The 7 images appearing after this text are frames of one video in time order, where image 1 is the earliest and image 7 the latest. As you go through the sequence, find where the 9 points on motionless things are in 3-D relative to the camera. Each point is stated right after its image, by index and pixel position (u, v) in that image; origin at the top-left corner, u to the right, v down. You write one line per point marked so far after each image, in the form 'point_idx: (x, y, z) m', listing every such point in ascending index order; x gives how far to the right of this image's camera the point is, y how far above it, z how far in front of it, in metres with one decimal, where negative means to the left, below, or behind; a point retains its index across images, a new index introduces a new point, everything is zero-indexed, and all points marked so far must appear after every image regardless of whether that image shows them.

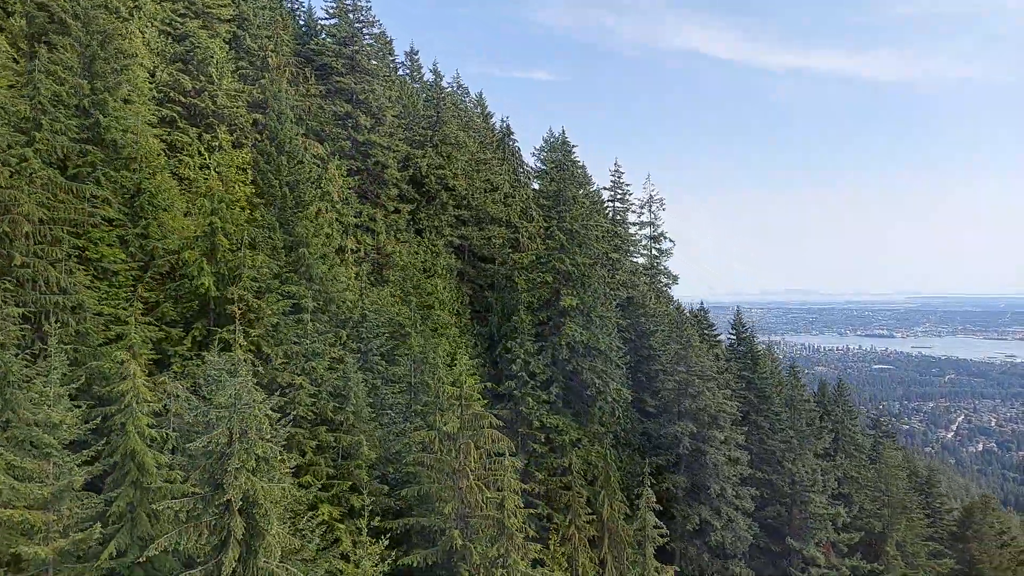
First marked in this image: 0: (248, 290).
0: (-5.6, 0.0, +11.8) m
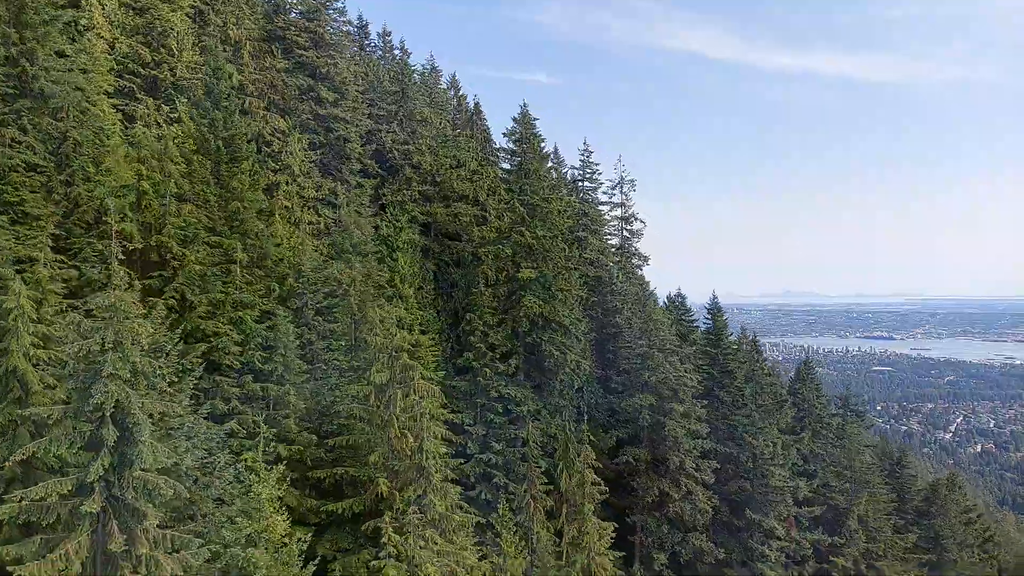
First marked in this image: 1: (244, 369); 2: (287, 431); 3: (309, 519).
0: (-7.1, +1.0, +11.8) m
1: (-5.6, -1.7, +11.7) m
2: (-4.7, -3.0, +11.8) m
3: (-4.3, -4.9, +12.0) m
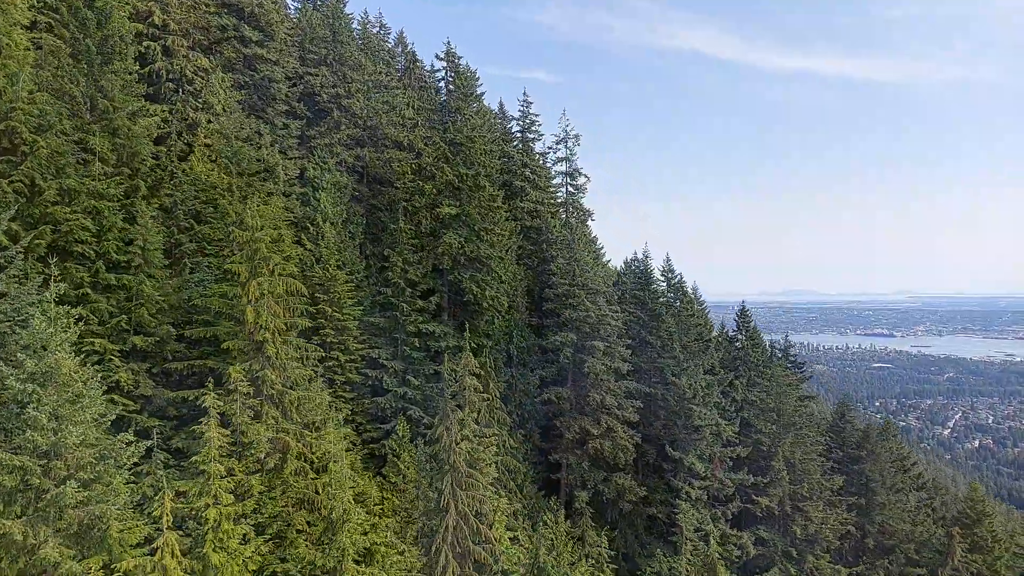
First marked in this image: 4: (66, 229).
0: (-10.1, +3.3, +11.7) m
1: (-8.6, +0.6, +11.7) m
2: (-7.7, -0.7, +11.7) m
3: (-7.3, -2.6, +11.9) m
4: (-8.9, +1.2, +11.2) m
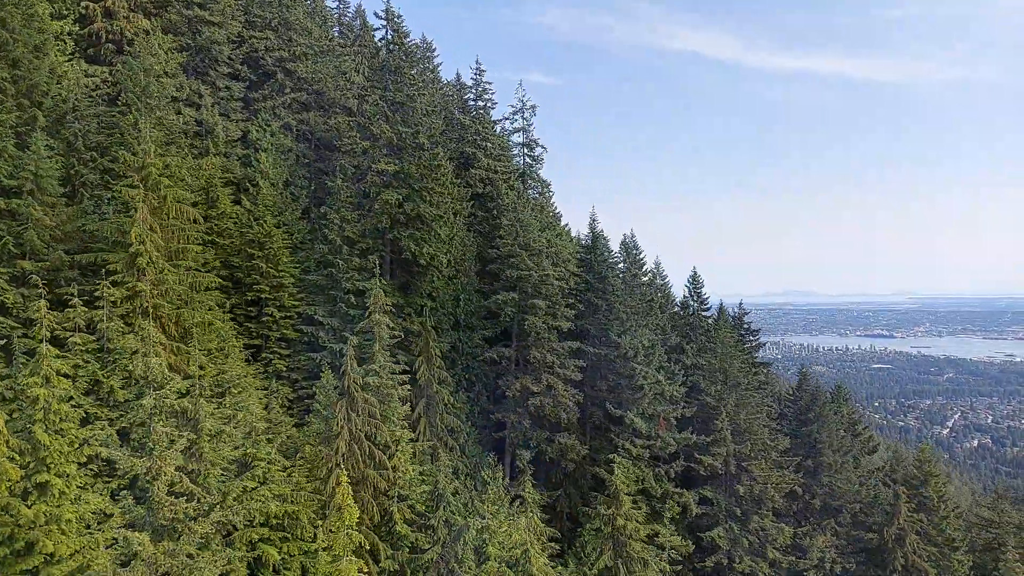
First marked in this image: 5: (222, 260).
0: (-12.4, +4.9, +11.6) m
1: (-10.9, +2.2, +11.6) m
2: (-10.0, +0.9, +11.6) m
3: (-9.6, -1.1, +11.9) m
4: (-11.2, +2.7, +11.1) m
5: (-10.3, +1.0, +19.9) m
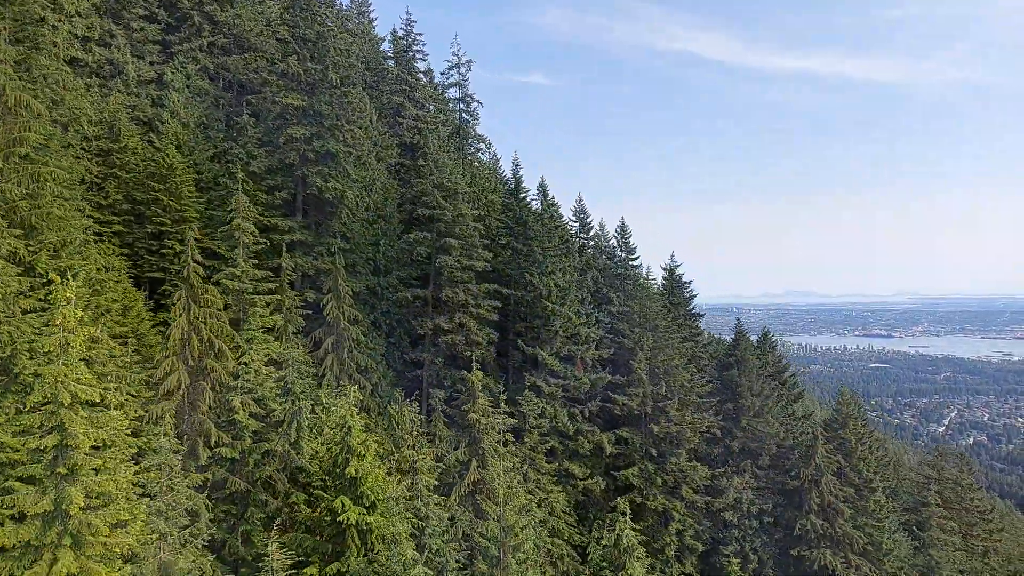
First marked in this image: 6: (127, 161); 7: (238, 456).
0: (-15.7, +7.2, +11.4) m
1: (-14.2, +4.5, +11.4) m
2: (-13.3, +3.2, +11.5) m
3: (-12.9, +1.3, +11.7) m
4: (-14.5, +5.1, +11.0) m
5: (-13.7, +3.3, +19.7) m
6: (-13.7, +4.5, +19.9) m
7: (-5.7, -3.5, +11.6) m
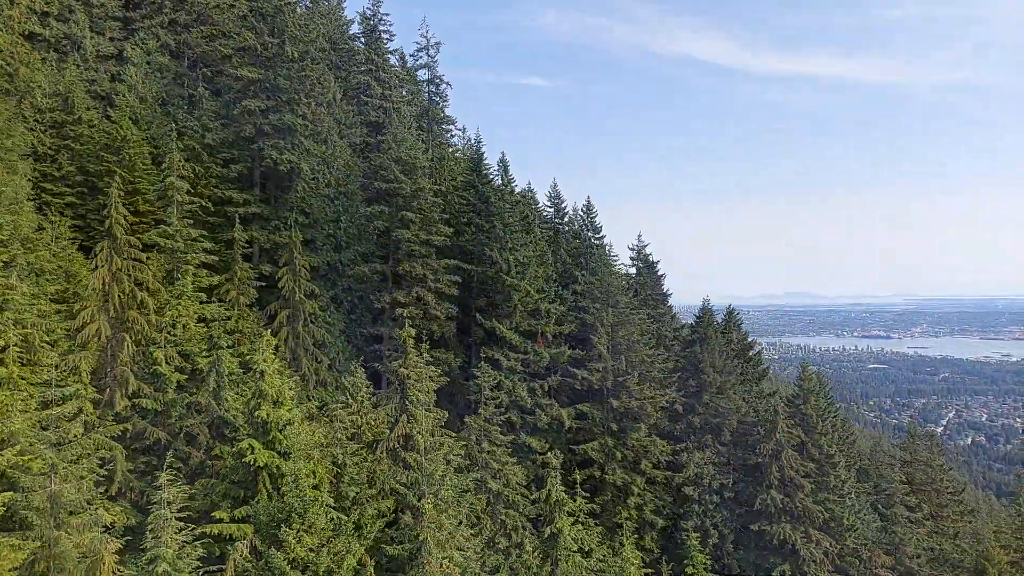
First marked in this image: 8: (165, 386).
0: (-17.3, +8.2, +11.4) m
1: (-15.8, +5.5, +11.4) m
2: (-14.9, +4.2, +11.5) m
3: (-14.5, +2.3, +11.7) m
4: (-16.1, +6.1, +10.9) m
5: (-15.3, +4.3, +19.7) m
6: (-15.3, +5.5, +19.8) m
7: (-7.3, -2.5, +11.5) m
8: (-7.2, -2.0, +11.7) m
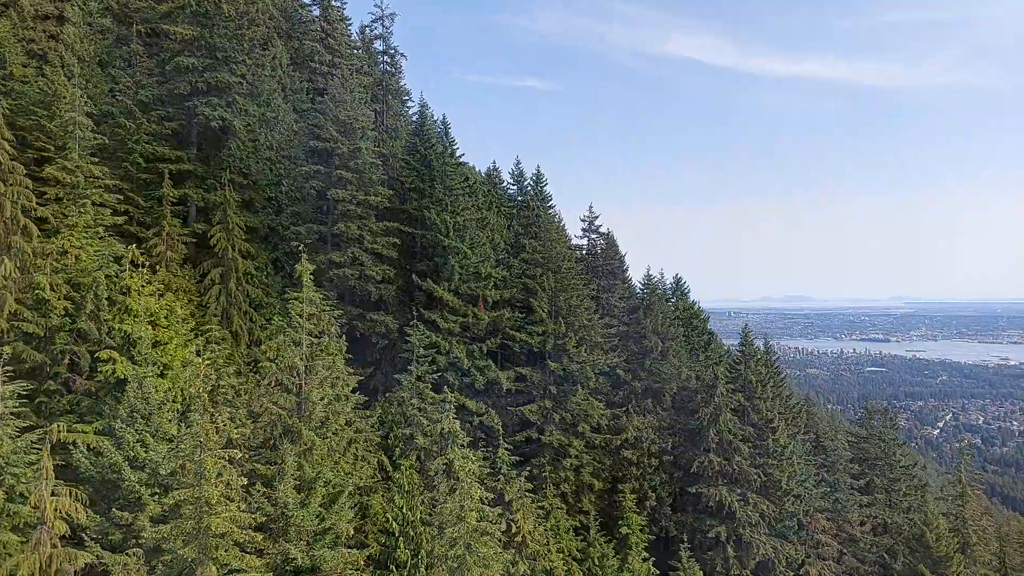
0: (-19.7, +9.8, +11.3) m
1: (-18.2, +7.1, +11.3) m
2: (-17.3, +5.8, +11.4) m
3: (-16.9, +3.8, +11.6) m
4: (-18.5, +7.6, +10.8) m
5: (-17.7, +5.9, +19.6) m
6: (-17.7, +7.1, +19.8) m
7: (-9.6, -0.9, +11.5) m
8: (-9.6, -0.5, +11.7) m
